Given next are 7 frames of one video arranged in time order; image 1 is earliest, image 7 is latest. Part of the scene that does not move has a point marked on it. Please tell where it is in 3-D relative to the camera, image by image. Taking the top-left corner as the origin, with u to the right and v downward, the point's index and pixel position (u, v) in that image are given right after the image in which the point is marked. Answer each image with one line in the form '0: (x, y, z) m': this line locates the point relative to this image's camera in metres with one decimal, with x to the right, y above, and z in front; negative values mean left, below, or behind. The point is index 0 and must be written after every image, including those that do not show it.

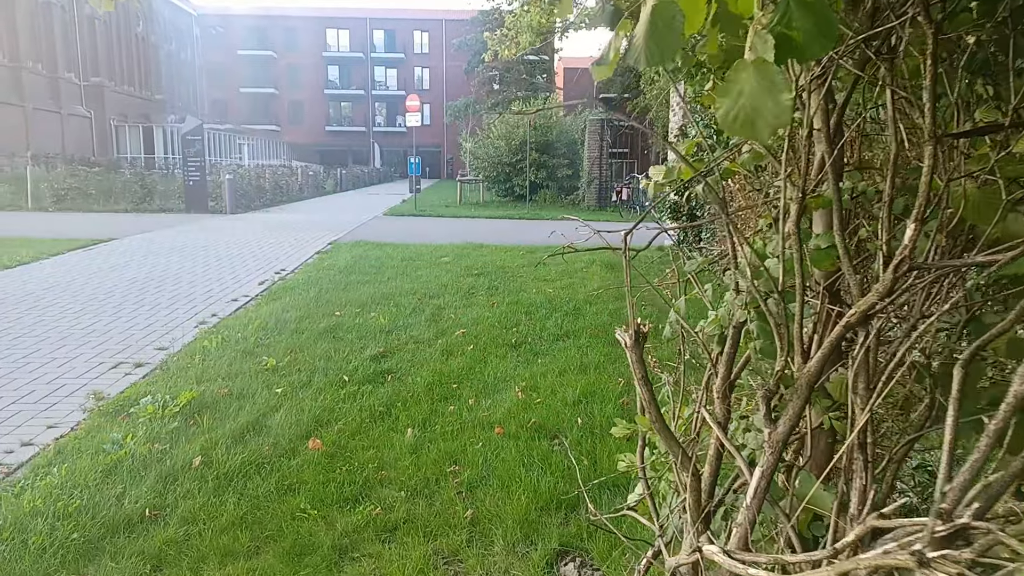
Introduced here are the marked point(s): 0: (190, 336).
0: (-2.5, -0.4, +5.6) m
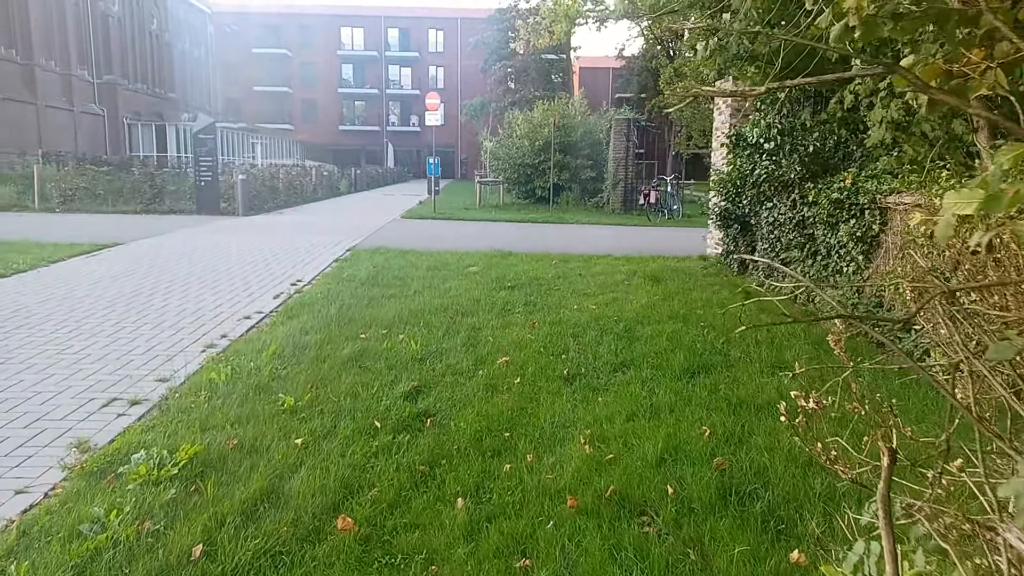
0: (-2.2, -0.5, +4.9) m
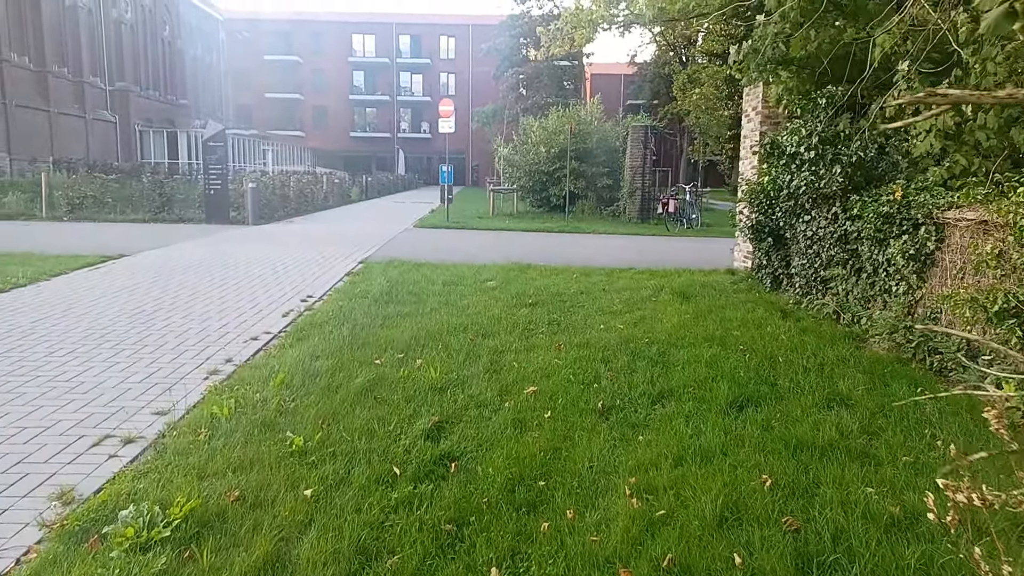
0: (-2.0, -0.7, +4.5) m
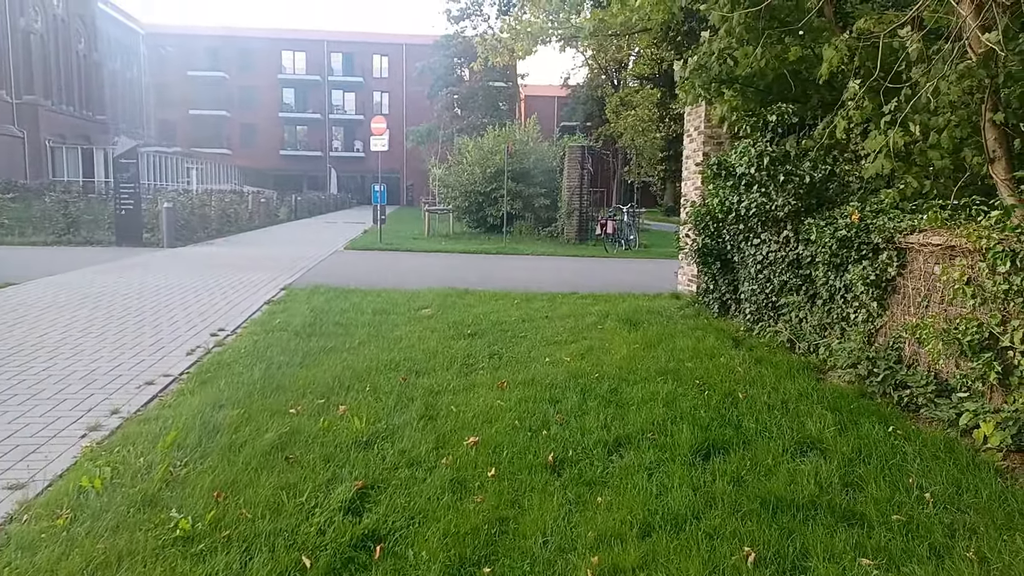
0: (-2.3, -0.9, +3.7) m
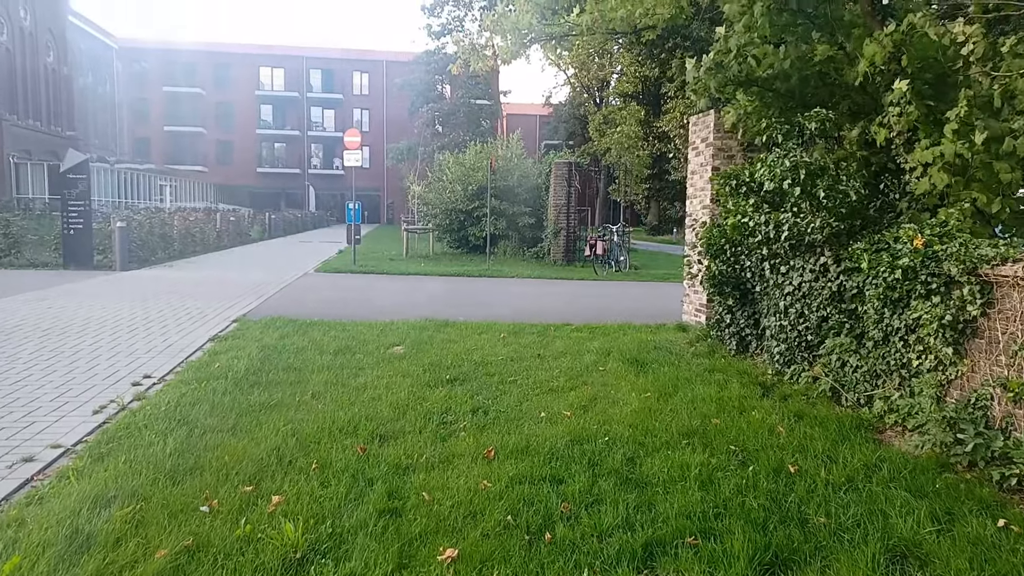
0: (-2.4, -1.1, +2.5) m
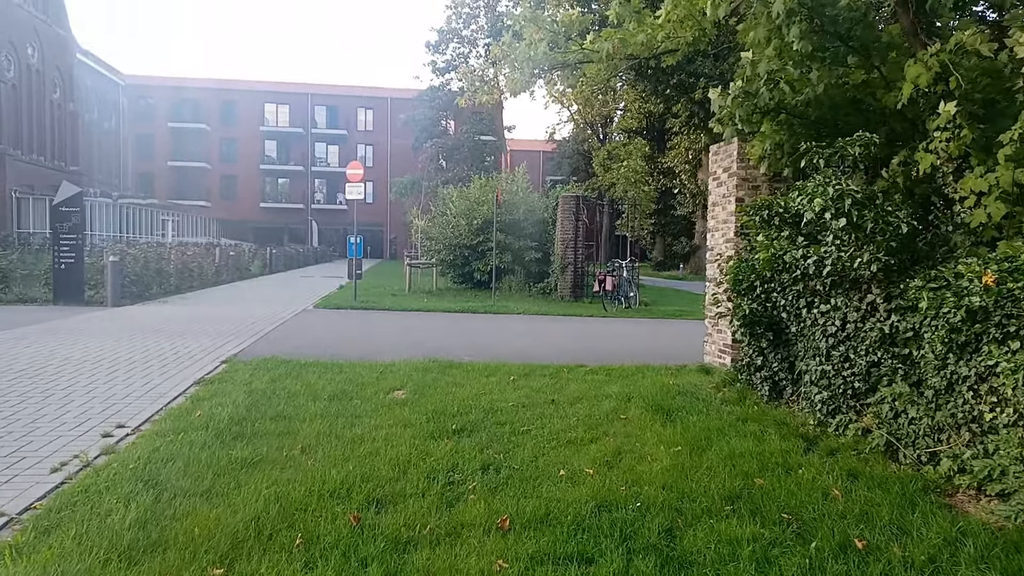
0: (-2.3, -1.3, +1.9) m
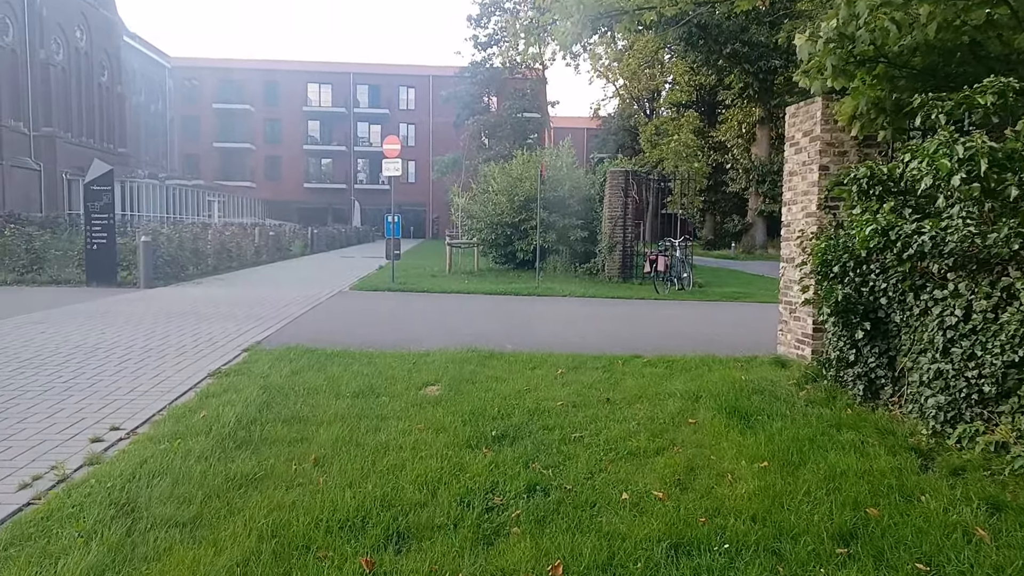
0: (-2.1, -1.2, +1.3) m
